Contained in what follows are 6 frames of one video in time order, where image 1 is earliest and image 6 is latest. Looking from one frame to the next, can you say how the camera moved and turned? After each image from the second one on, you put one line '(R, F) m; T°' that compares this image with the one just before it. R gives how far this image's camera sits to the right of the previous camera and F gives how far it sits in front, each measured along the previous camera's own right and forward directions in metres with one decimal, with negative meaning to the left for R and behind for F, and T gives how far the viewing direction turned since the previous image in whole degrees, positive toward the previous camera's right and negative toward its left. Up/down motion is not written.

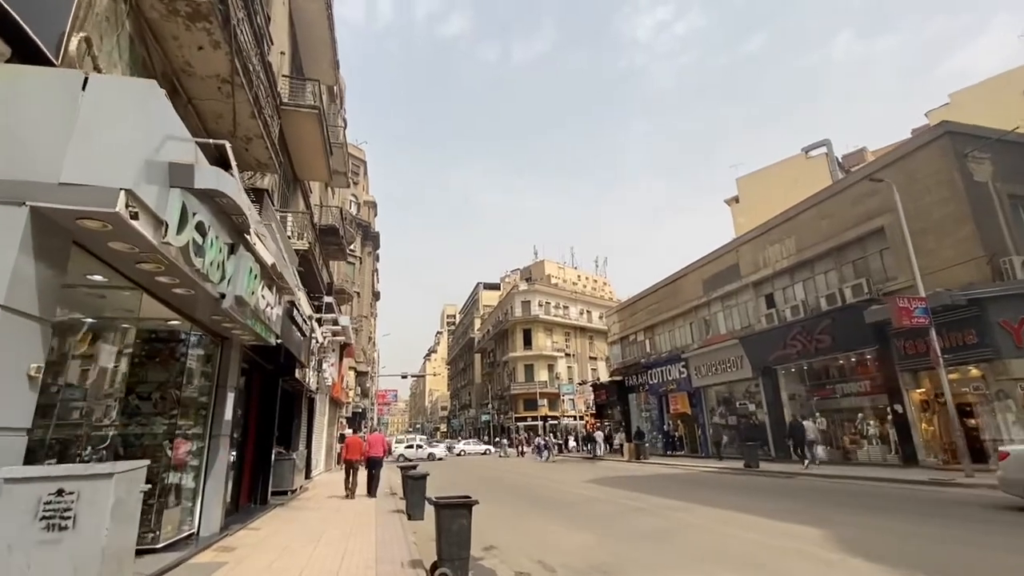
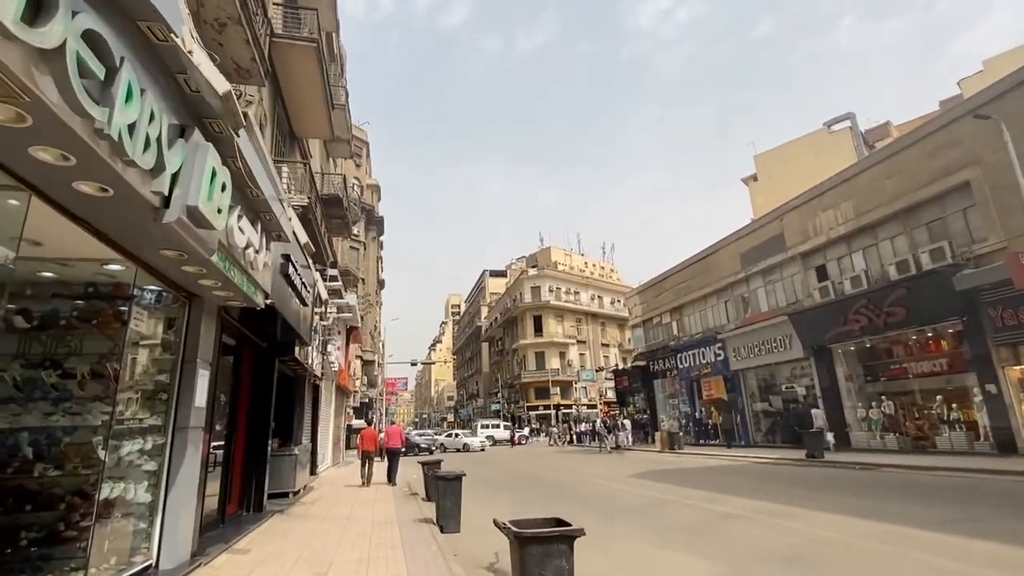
(-0.8, +2.2) m; 0°
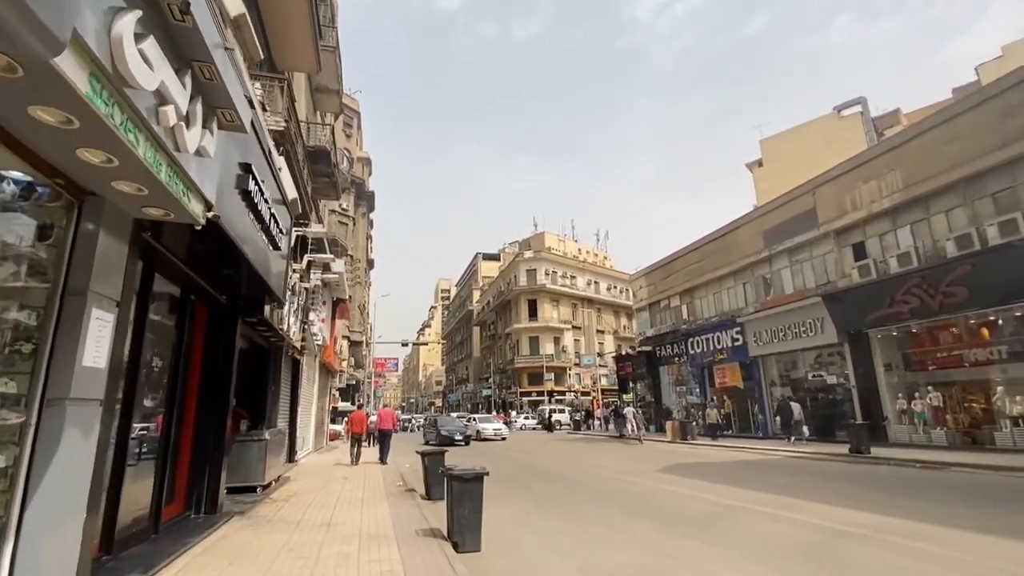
(-0.6, +2.1) m; +1°
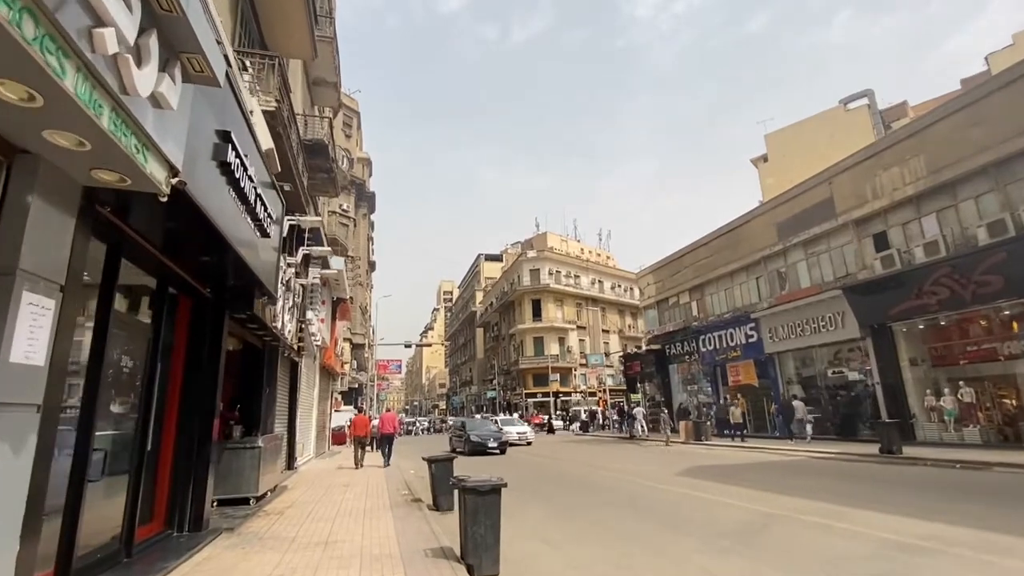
(-0.2, +0.7) m; 0°
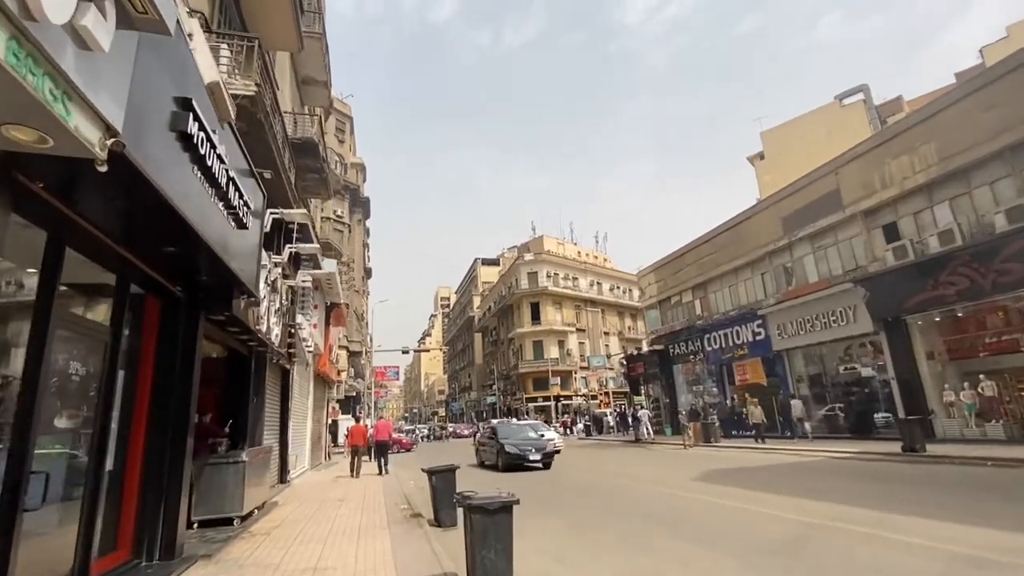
(-0.1, +0.7) m; 0°
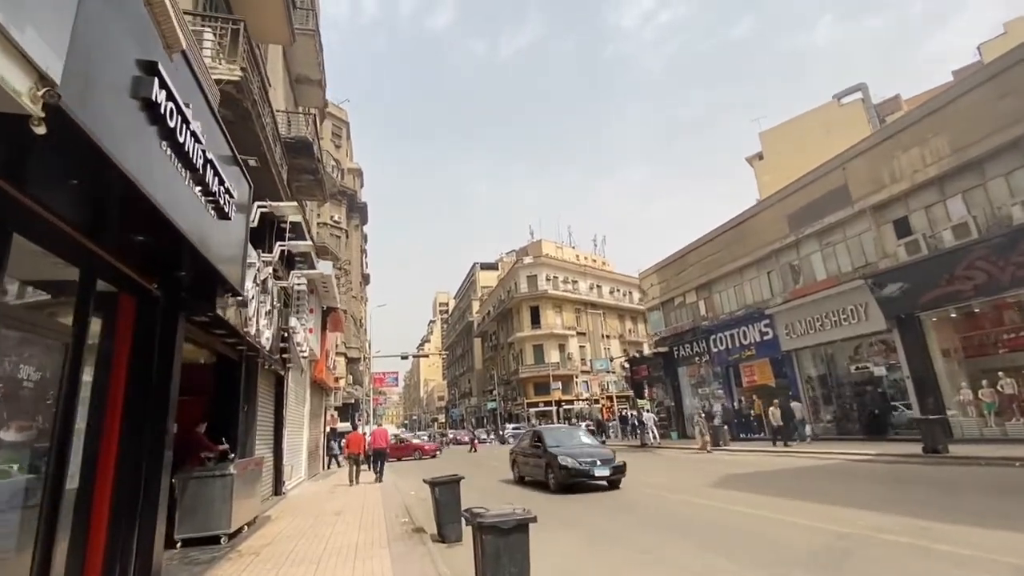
(-0.1, +0.5) m; 0°
